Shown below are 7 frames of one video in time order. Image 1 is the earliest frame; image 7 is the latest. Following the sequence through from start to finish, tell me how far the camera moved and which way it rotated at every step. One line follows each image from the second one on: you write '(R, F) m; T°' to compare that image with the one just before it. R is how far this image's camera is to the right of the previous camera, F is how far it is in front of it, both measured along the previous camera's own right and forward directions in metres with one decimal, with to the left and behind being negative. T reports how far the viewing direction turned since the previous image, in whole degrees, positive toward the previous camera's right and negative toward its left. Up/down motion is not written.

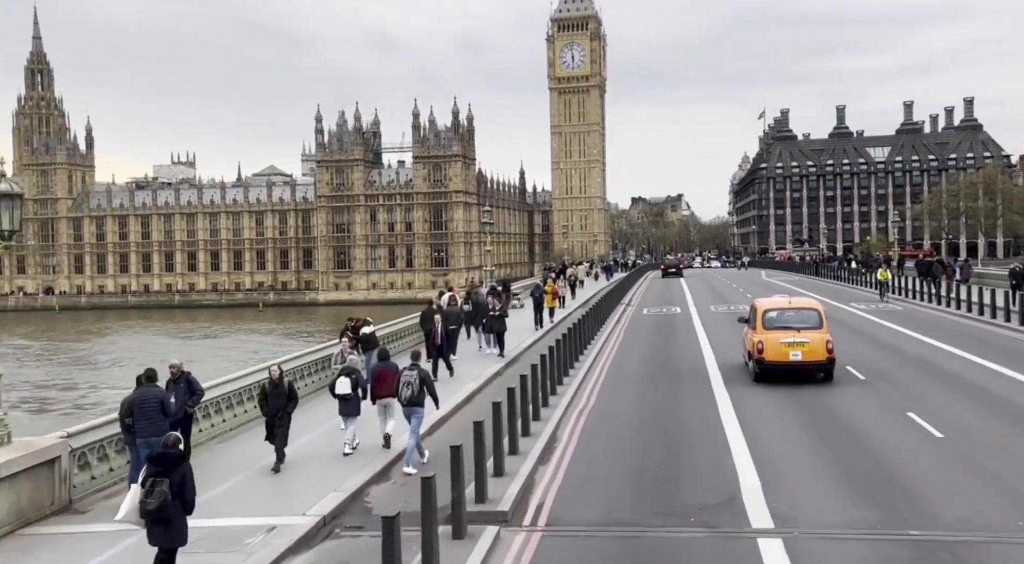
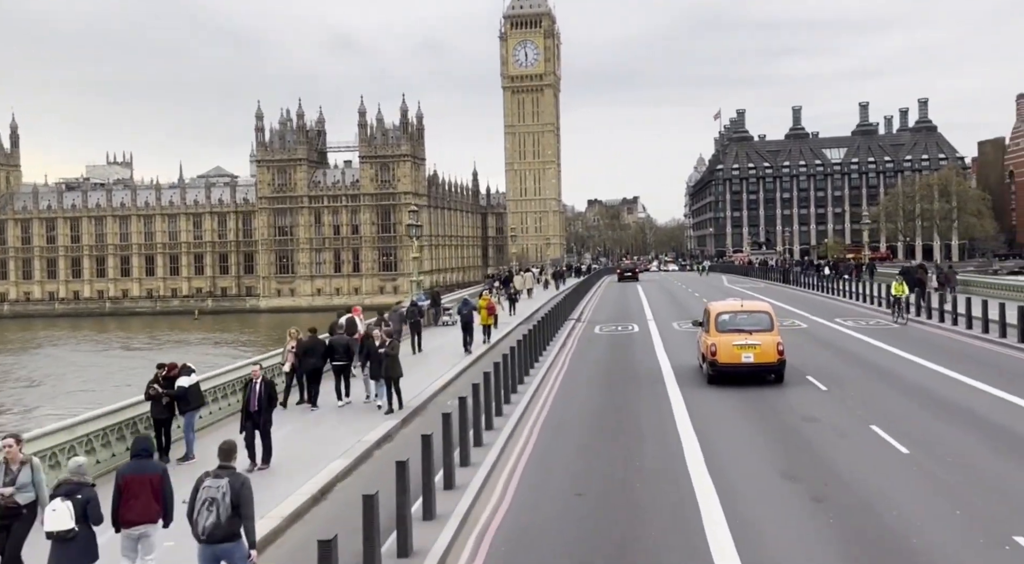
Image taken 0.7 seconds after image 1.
(+0.6, +3.0) m; +3°
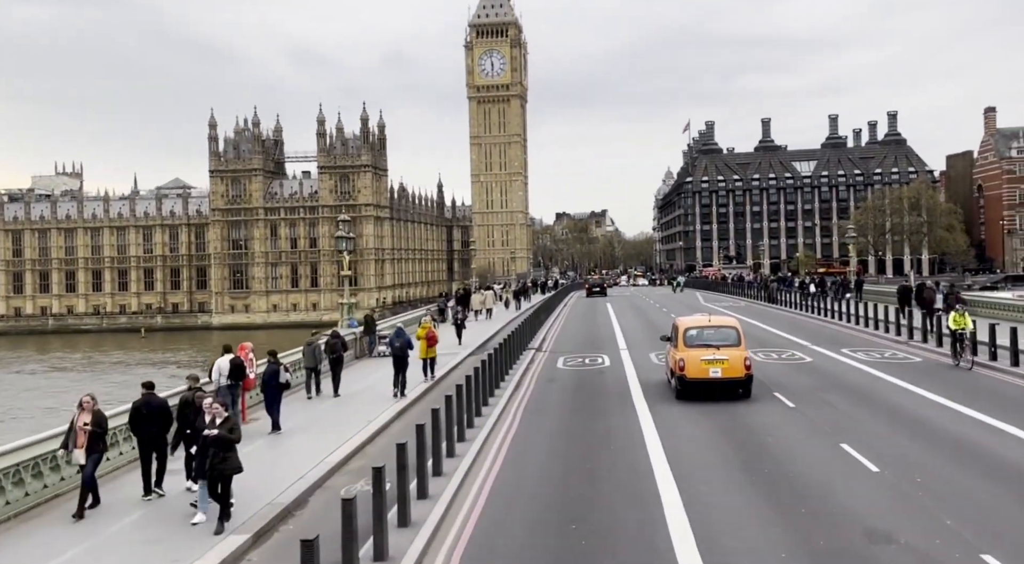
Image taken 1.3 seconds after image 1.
(+0.4, +2.7) m; +2°
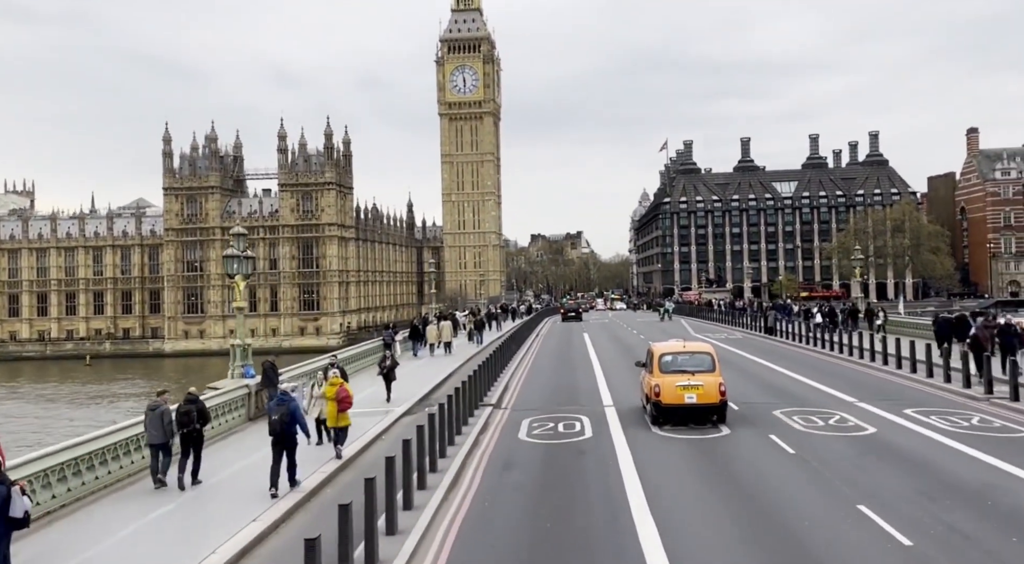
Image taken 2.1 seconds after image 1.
(+0.4, +3.7) m; +2°
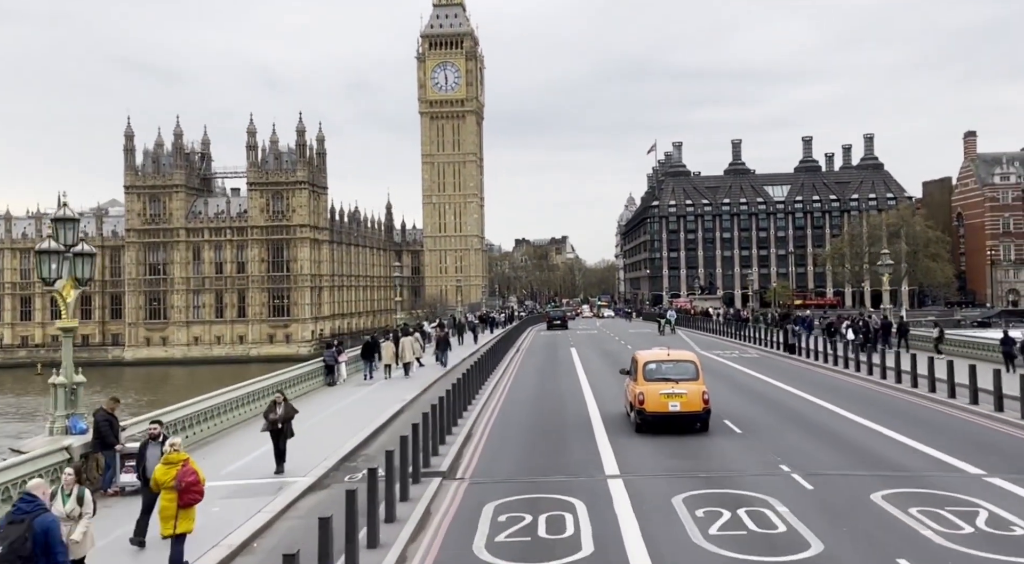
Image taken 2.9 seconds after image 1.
(+0.2, +3.6) m; +1°
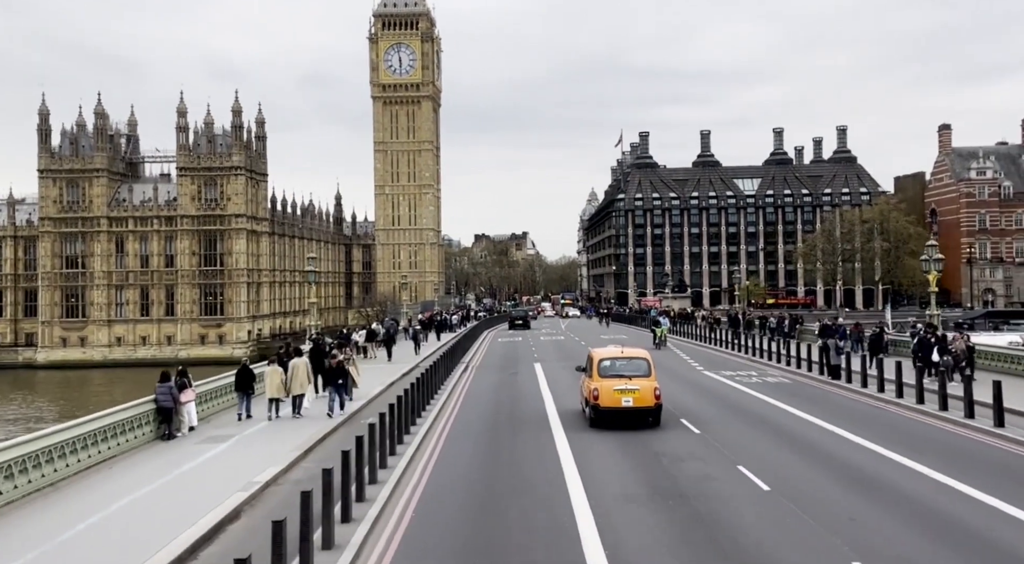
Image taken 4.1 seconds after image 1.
(+0.3, +5.1) m; +3°
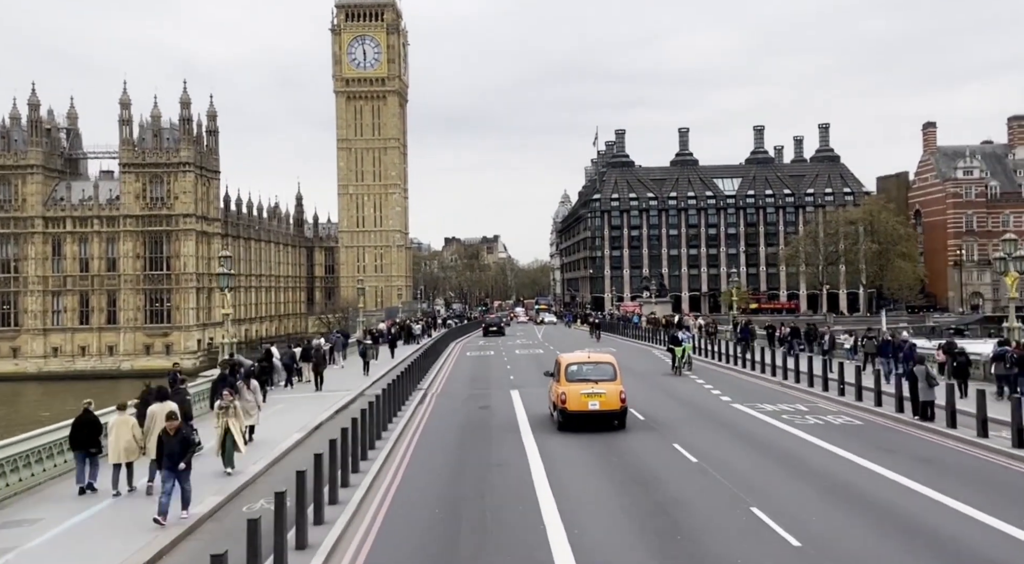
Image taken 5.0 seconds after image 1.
(0.0, +3.9) m; +2°
